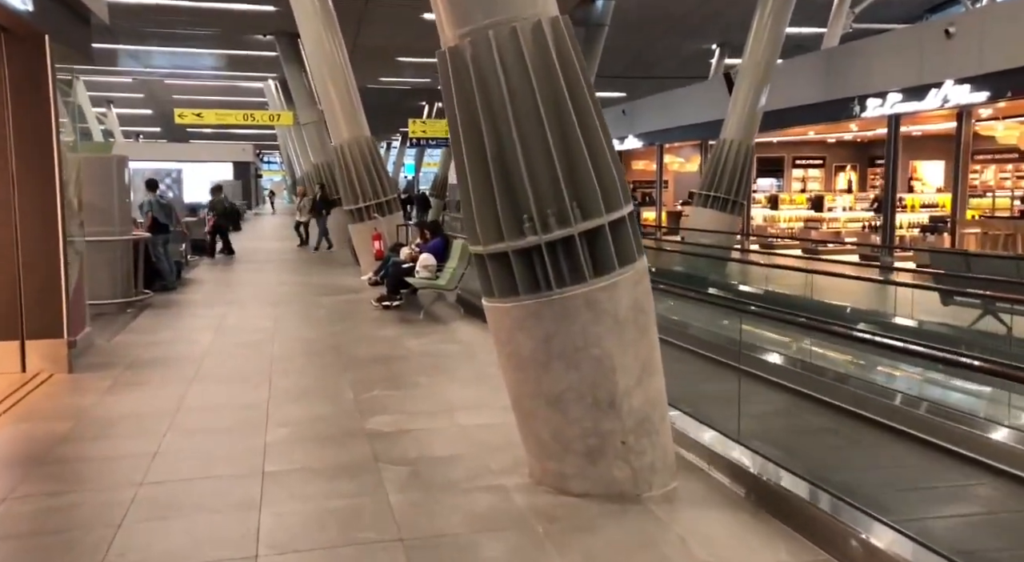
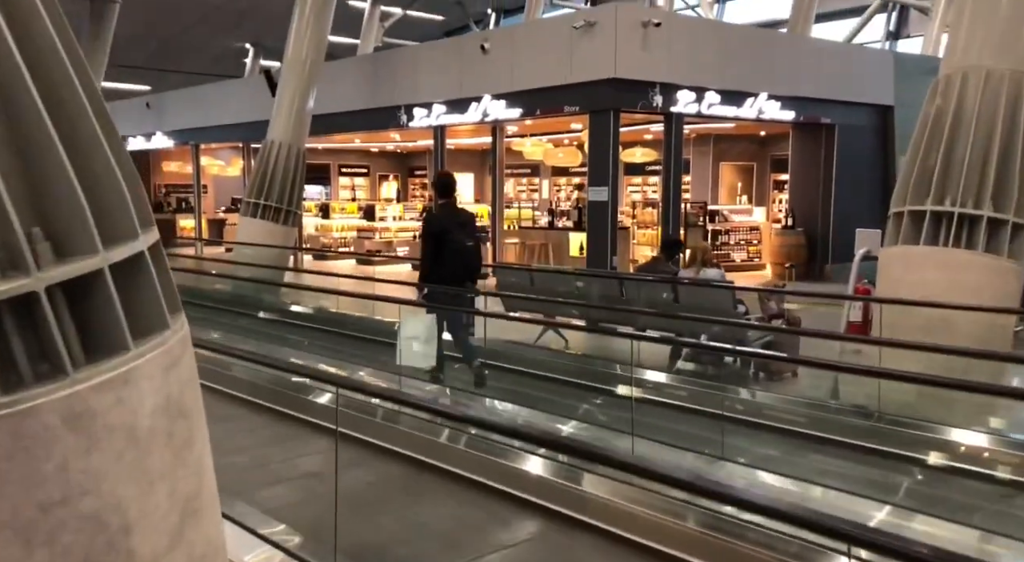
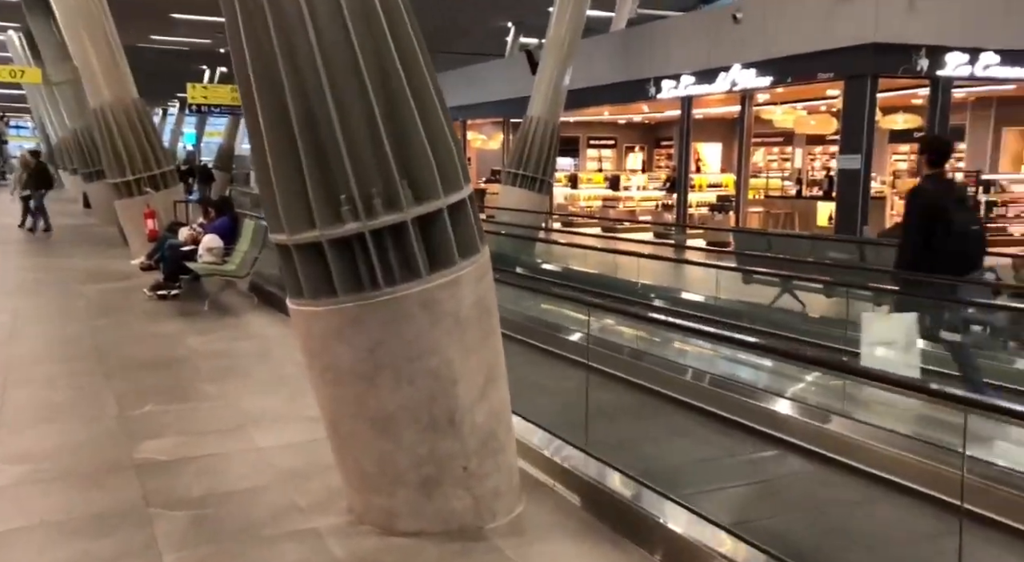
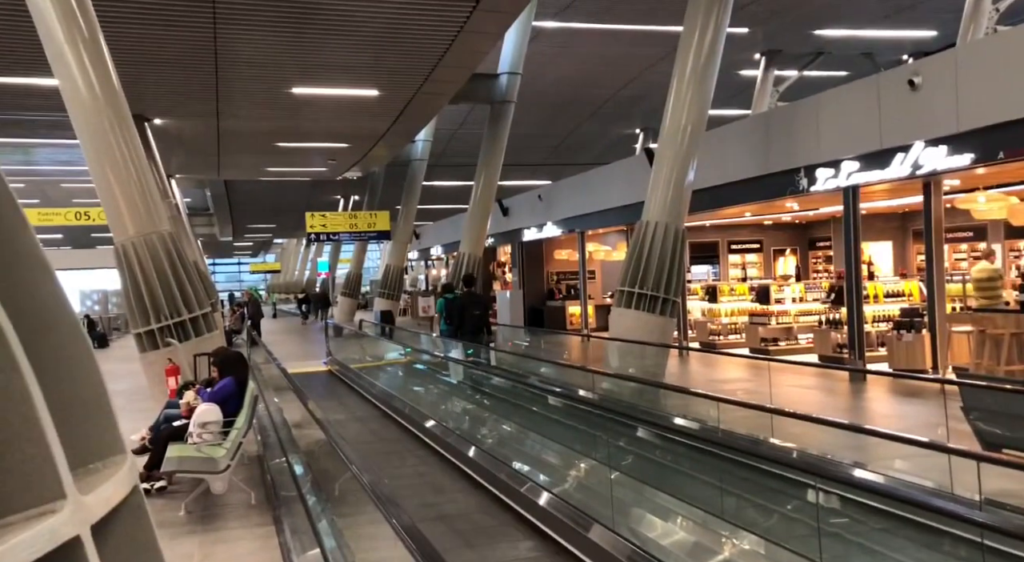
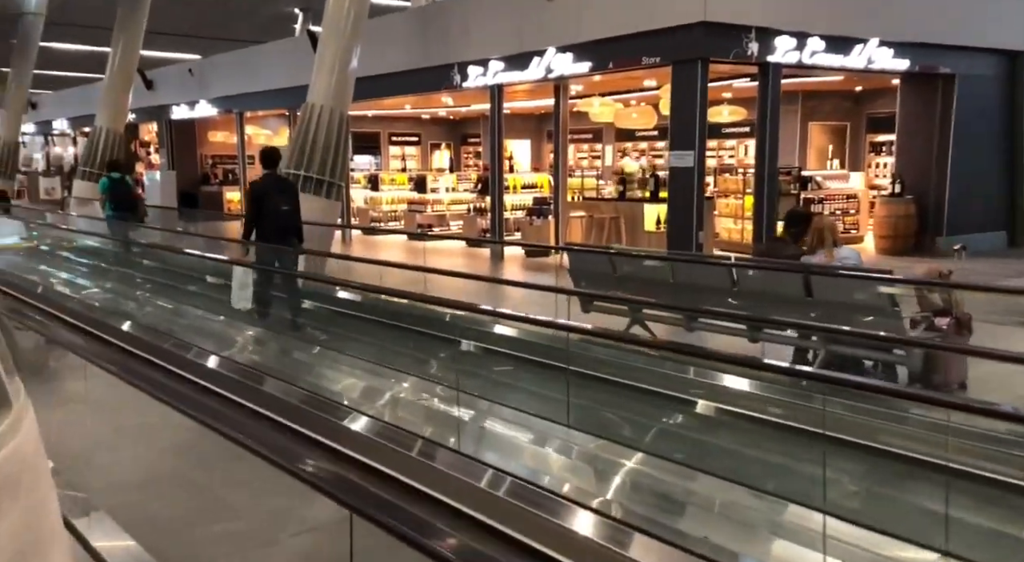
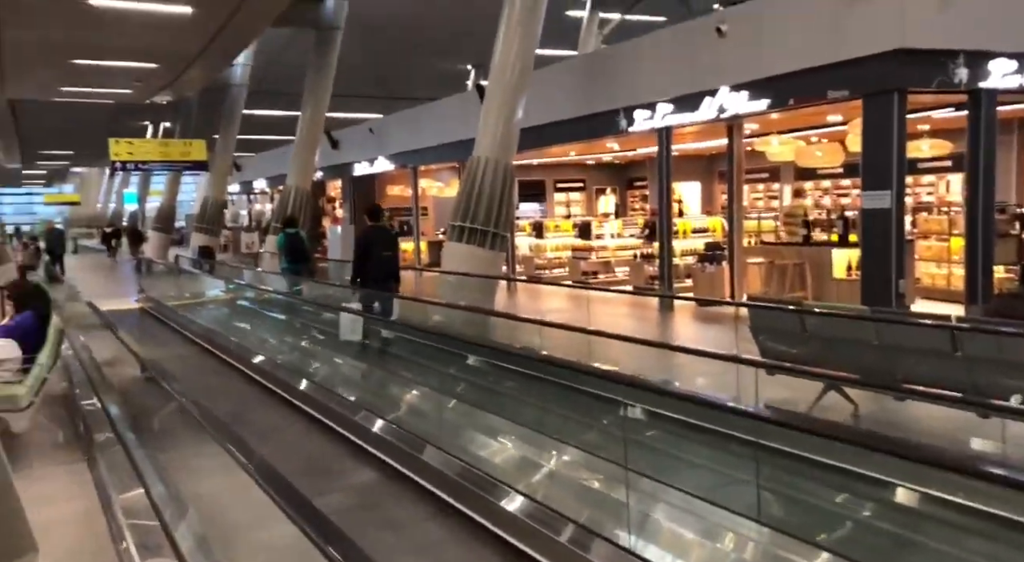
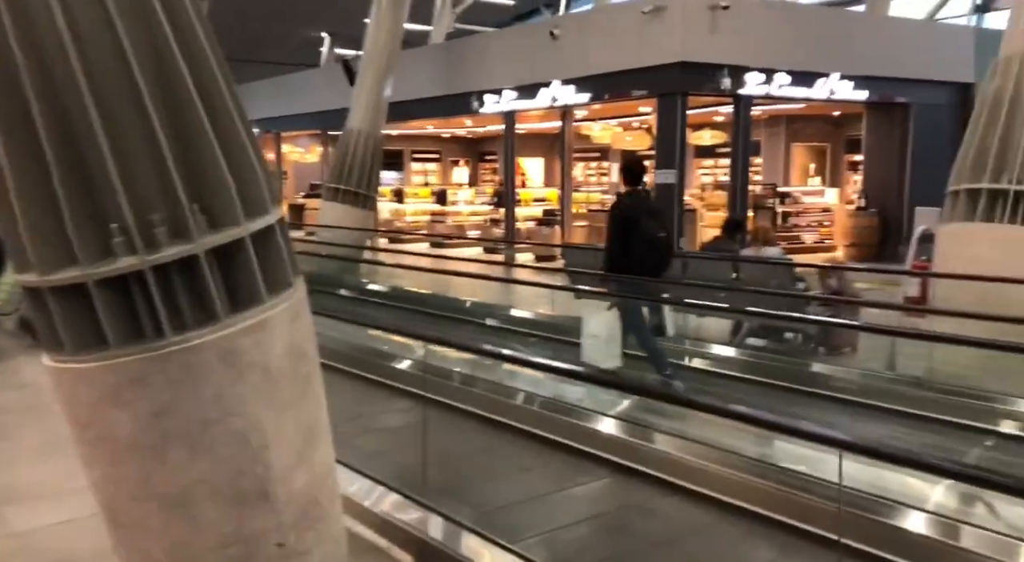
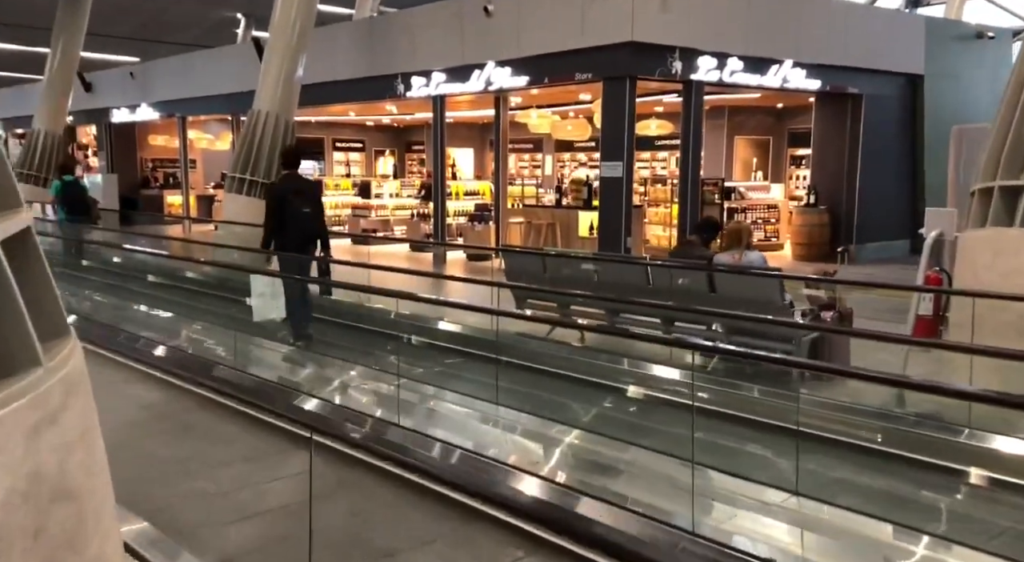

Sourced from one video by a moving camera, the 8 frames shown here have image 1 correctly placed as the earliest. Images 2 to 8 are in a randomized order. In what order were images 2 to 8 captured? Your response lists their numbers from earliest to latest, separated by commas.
3, 7, 2, 8, 5, 6, 4
